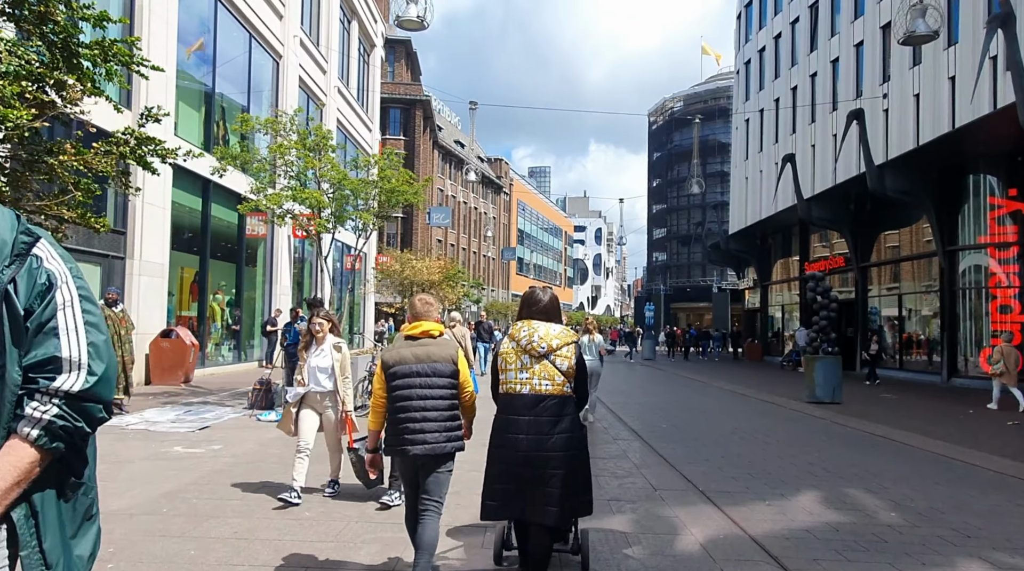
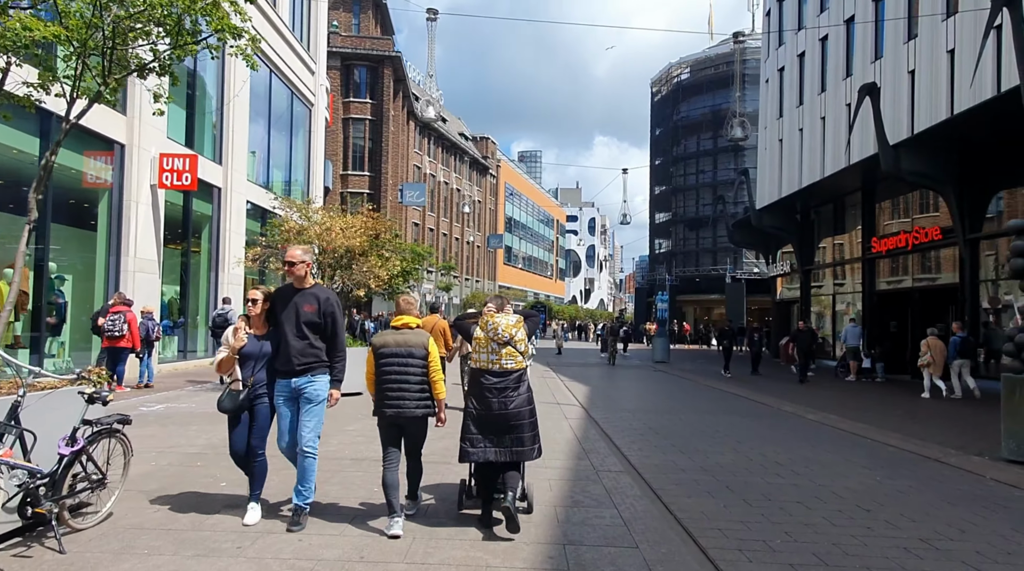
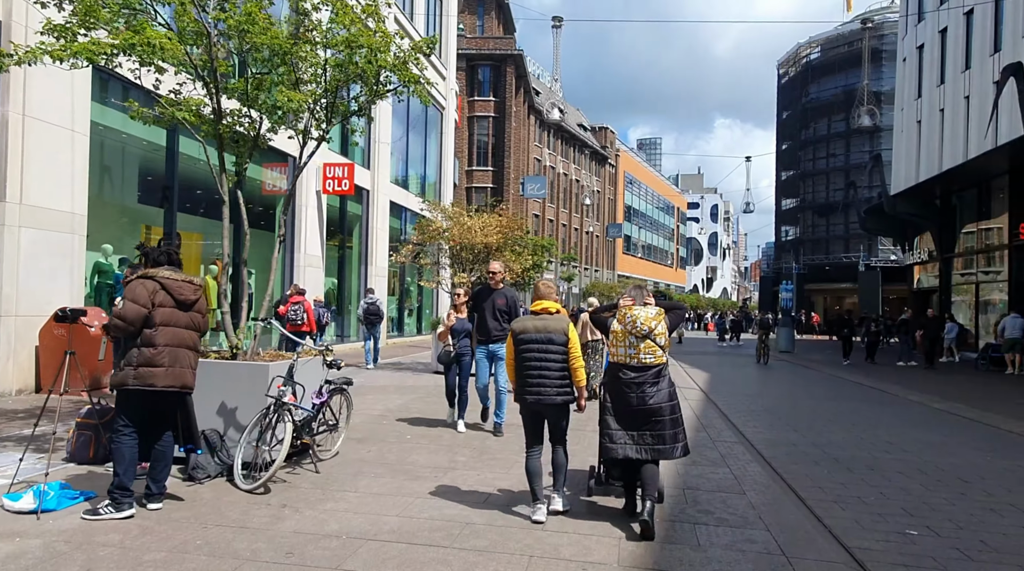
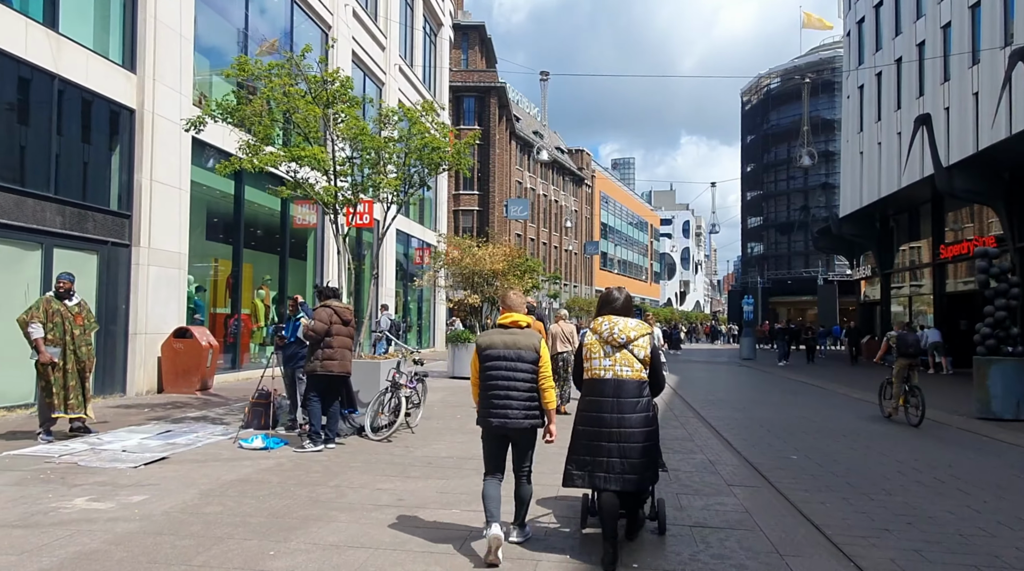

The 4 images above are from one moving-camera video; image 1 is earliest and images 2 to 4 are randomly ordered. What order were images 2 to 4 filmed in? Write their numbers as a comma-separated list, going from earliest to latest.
4, 3, 2
